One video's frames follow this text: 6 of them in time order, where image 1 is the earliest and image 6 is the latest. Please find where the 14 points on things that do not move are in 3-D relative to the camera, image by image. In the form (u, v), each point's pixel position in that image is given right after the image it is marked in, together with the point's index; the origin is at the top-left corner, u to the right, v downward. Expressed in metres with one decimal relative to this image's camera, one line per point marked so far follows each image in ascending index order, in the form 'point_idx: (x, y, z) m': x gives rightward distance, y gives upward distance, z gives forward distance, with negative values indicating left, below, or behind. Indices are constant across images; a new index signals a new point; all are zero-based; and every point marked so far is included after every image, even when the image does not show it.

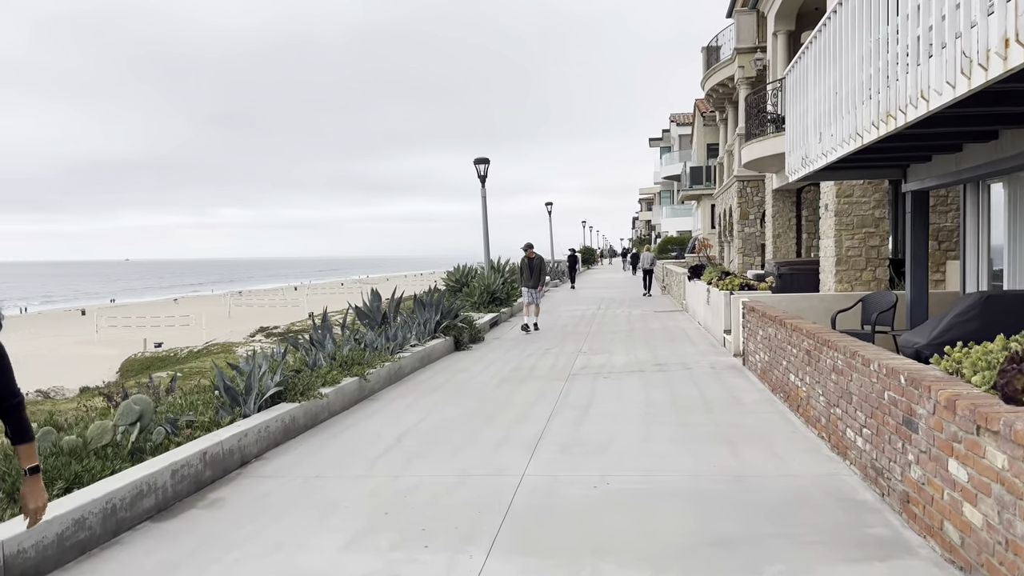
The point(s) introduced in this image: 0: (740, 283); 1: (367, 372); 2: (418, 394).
0: (+3.3, +0.1, +12.0) m
1: (-1.5, -0.9, +8.5) m
2: (-1.0, -1.1, +8.7) m
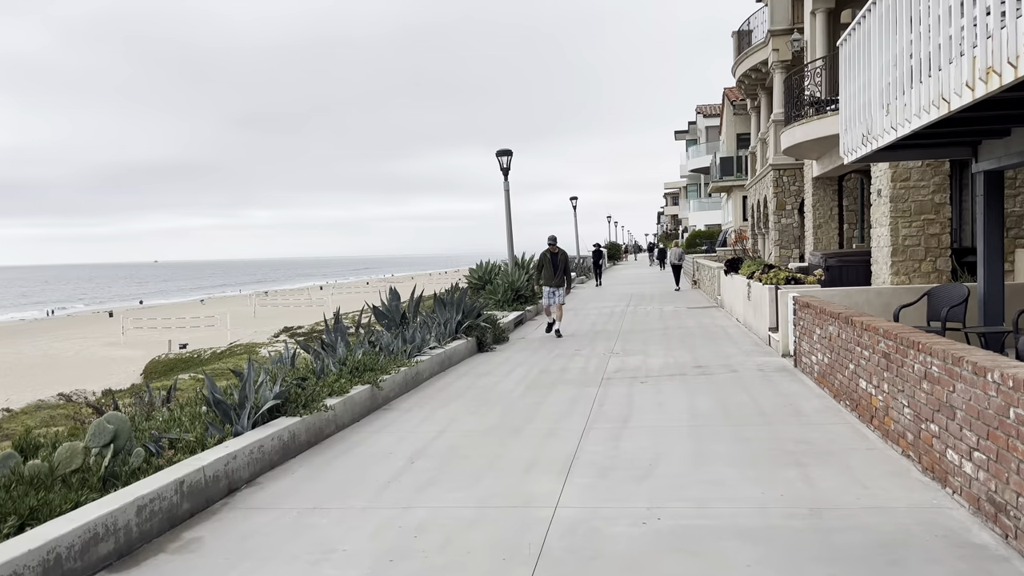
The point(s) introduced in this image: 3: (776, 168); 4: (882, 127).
0: (+3.7, +0.2, +11.1) m
1: (-1.2, -0.9, +7.8) m
2: (-0.7, -1.1, +7.9) m
3: (+6.2, +2.8, +19.4) m
4: (+3.1, +1.4, +6.9) m
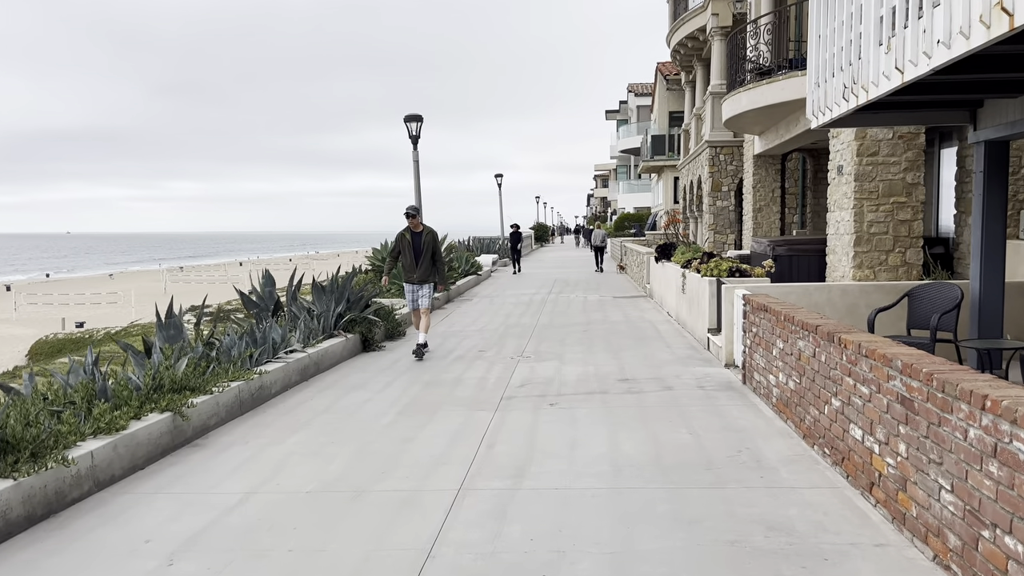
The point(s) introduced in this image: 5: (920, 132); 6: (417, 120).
0: (+2.4, +0.3, +9.3) m
1: (-2.2, -0.8, +5.6) m
2: (-1.7, -1.0, +5.8) m
3: (+4.3, +3.1, +17.7) m
4: (+2.2, +1.3, +5.1) m
5: (+4.1, +1.6, +8.4) m
6: (-1.9, +3.4, +16.9) m
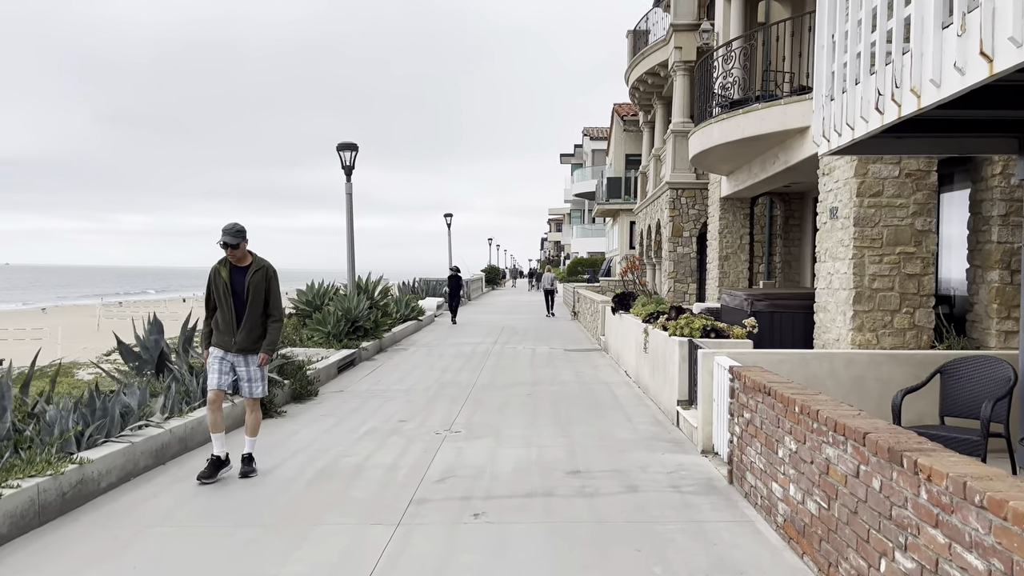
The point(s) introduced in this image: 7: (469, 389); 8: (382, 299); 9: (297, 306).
0: (+1.8, -0.3, +7.8) m
1: (-2.6, -1.1, +3.8) m
2: (-2.2, -1.3, +4.0) m
3: (+3.2, +2.0, +16.4) m
4: (+1.8, +1.0, +3.6) m
5: (+3.6, +1.0, +7.0) m
6: (-3.0, +2.6, +15.2) m
7: (-0.5, -1.2, +10.1) m
8: (-2.6, -0.2, +16.6) m
9: (-3.9, -0.3, +14.8) m
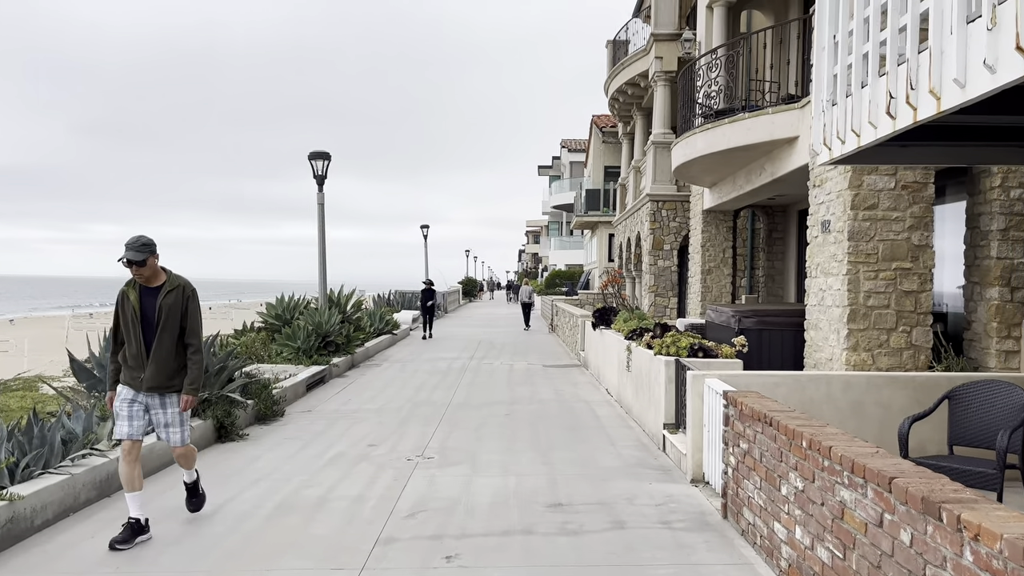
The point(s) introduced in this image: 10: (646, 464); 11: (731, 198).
0: (+1.6, -0.5, +7.4) m
1: (-2.7, -1.1, +3.3) m
2: (-2.3, -1.4, +3.5) m
3: (+2.8, +1.7, +16.1) m
4: (+1.8, +0.9, +3.3) m
5: (+3.4, +0.9, +6.7) m
6: (-3.4, +2.3, +14.8) m
7: (-0.8, -1.4, +9.7) m
8: (-3.1, -0.5, +16.1) m
9: (-4.3, -0.5, +14.2) m
10: (+1.0, -1.3, +6.4) m
11: (+3.0, +1.3, +11.5) m
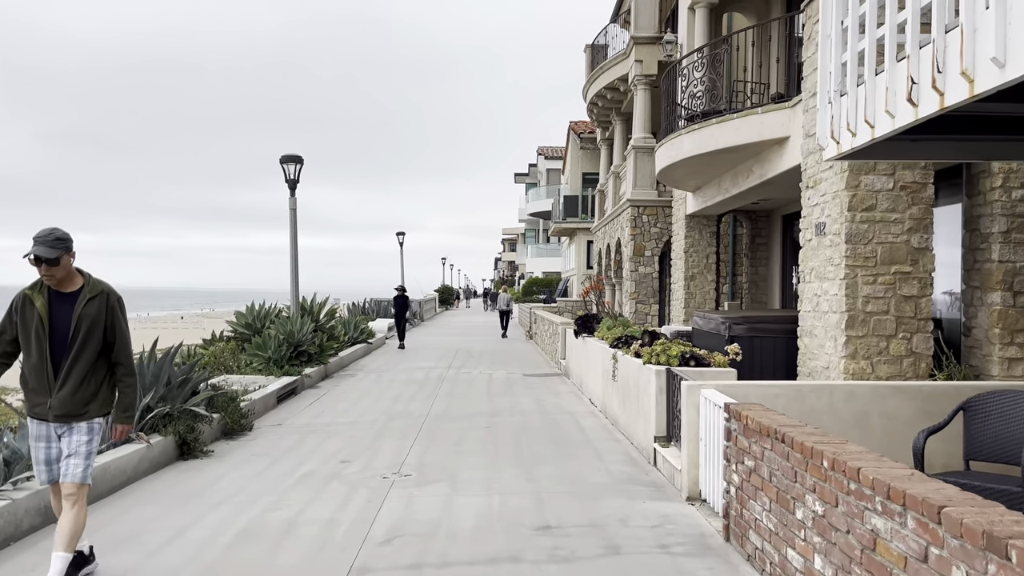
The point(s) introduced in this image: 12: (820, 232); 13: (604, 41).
0: (+1.4, -0.5, +7.0) m
1: (-2.8, -1.2, +2.8) m
2: (-2.3, -1.4, +3.0) m
3: (+2.3, +1.6, +15.8) m
4: (+1.7, +0.9, +2.9) m
5: (+3.2, +0.8, +6.4) m
6: (-3.7, +2.2, +14.3) m
7: (-1.0, -1.5, +9.3) m
8: (-3.5, -0.6, +15.6) m
9: (-4.6, -0.7, +13.7) m
10: (+0.9, -1.4, +6.0) m
11: (+2.8, +1.2, +11.2) m
12: (+2.6, +0.5, +6.9) m
13: (+2.1, +5.8, +19.3) m
